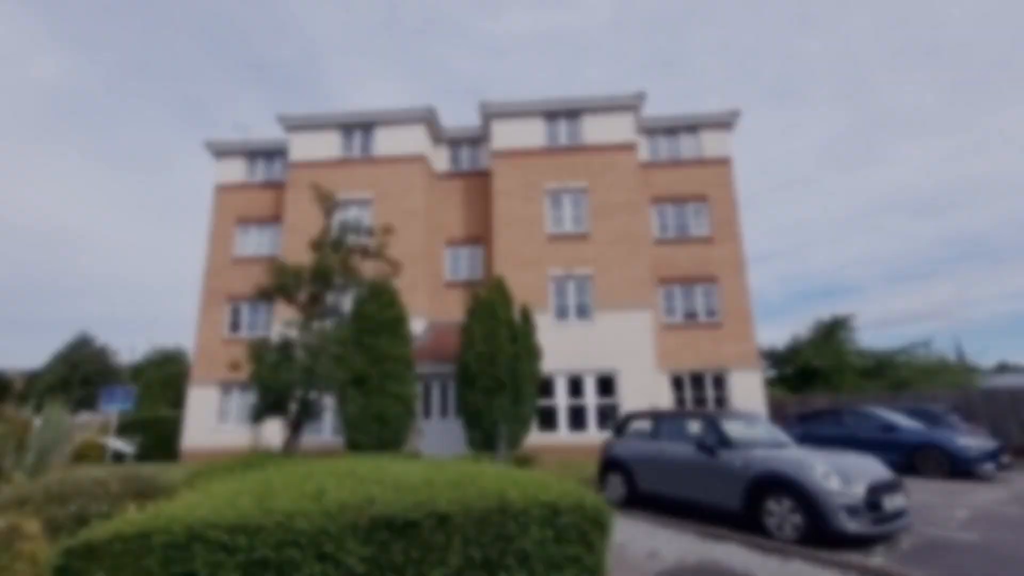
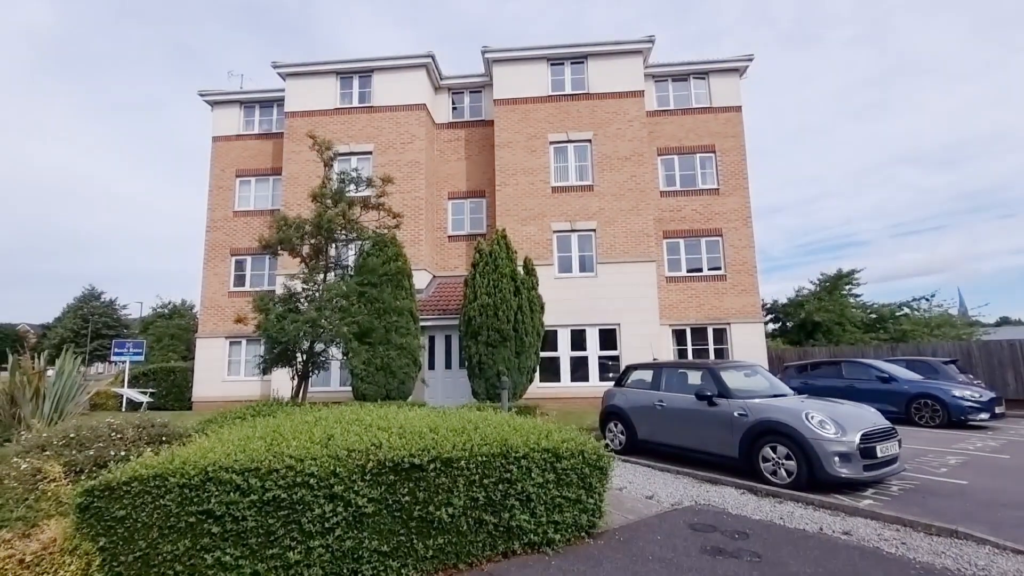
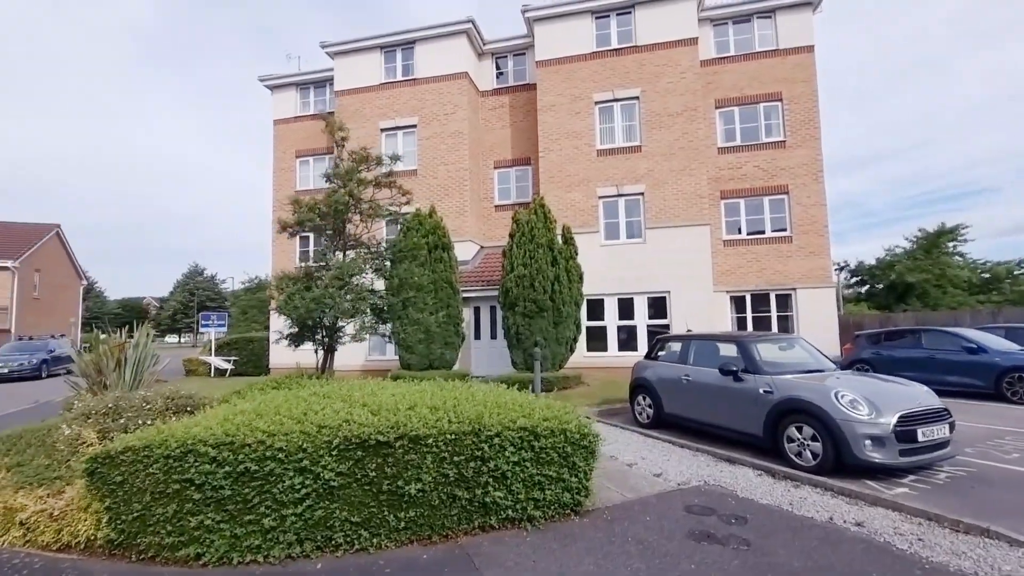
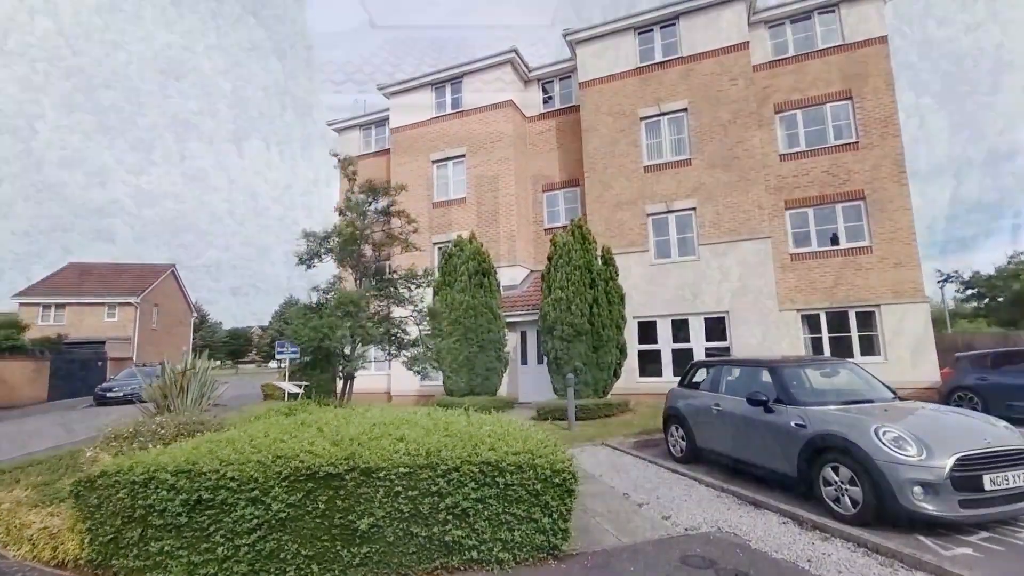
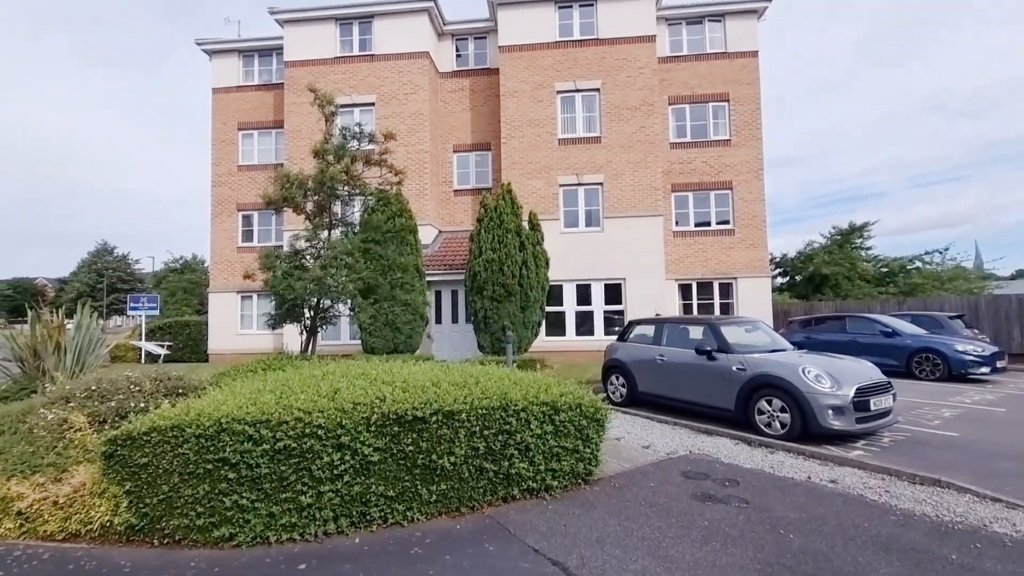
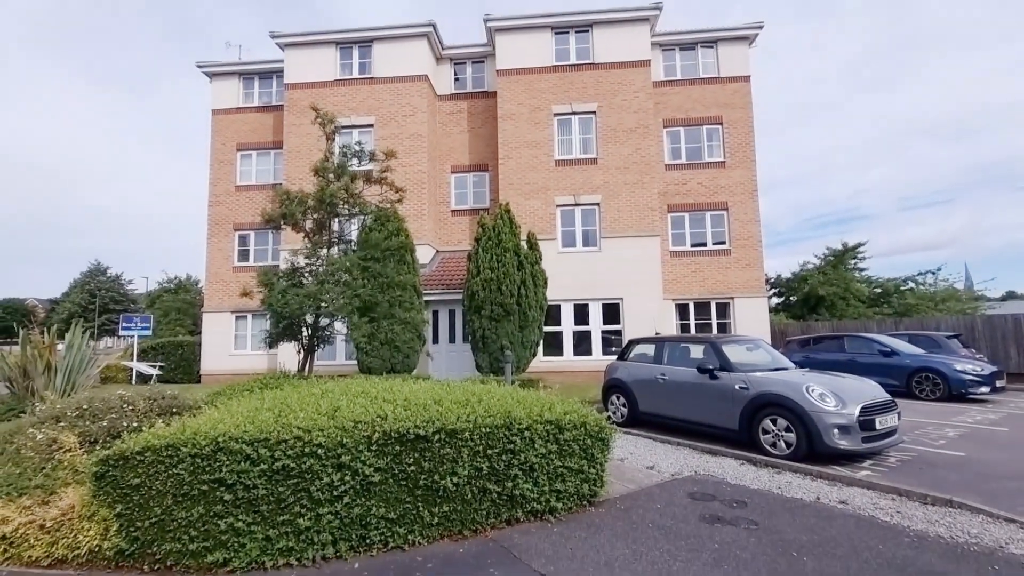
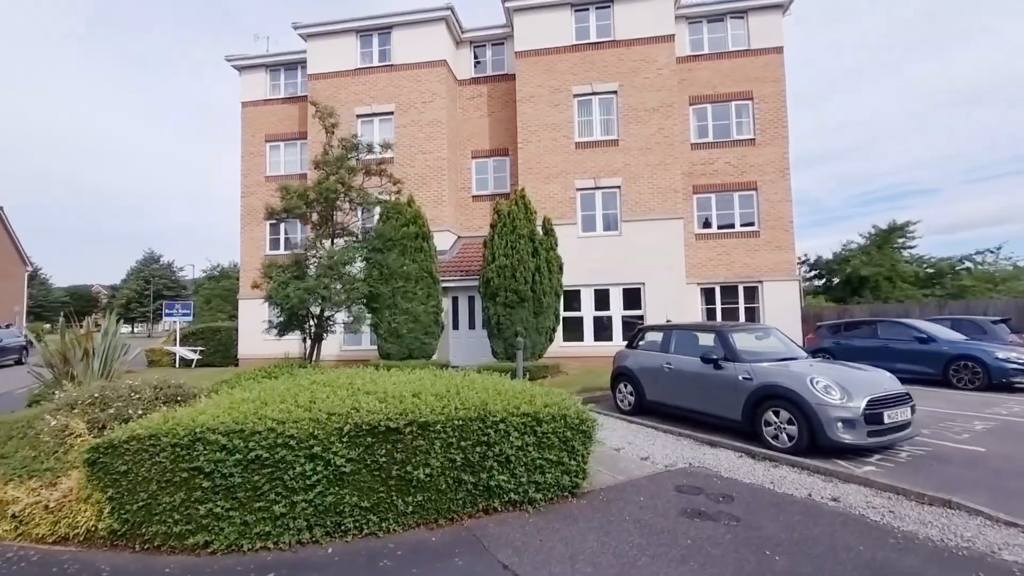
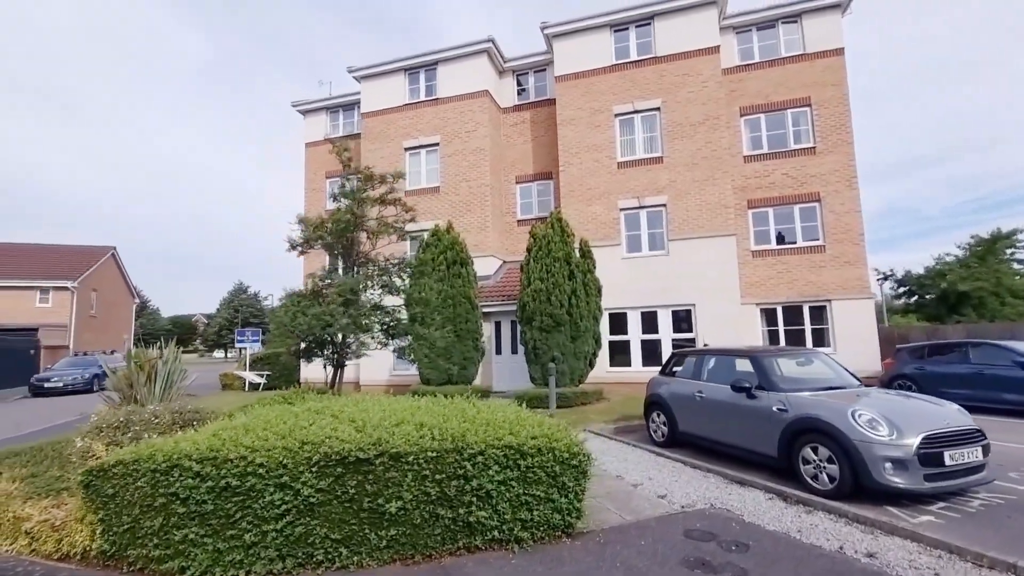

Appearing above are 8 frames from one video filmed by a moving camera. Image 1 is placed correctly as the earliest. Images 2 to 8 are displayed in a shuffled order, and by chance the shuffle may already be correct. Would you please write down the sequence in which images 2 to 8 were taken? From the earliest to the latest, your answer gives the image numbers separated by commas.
2, 6, 5, 7, 3, 8, 4
